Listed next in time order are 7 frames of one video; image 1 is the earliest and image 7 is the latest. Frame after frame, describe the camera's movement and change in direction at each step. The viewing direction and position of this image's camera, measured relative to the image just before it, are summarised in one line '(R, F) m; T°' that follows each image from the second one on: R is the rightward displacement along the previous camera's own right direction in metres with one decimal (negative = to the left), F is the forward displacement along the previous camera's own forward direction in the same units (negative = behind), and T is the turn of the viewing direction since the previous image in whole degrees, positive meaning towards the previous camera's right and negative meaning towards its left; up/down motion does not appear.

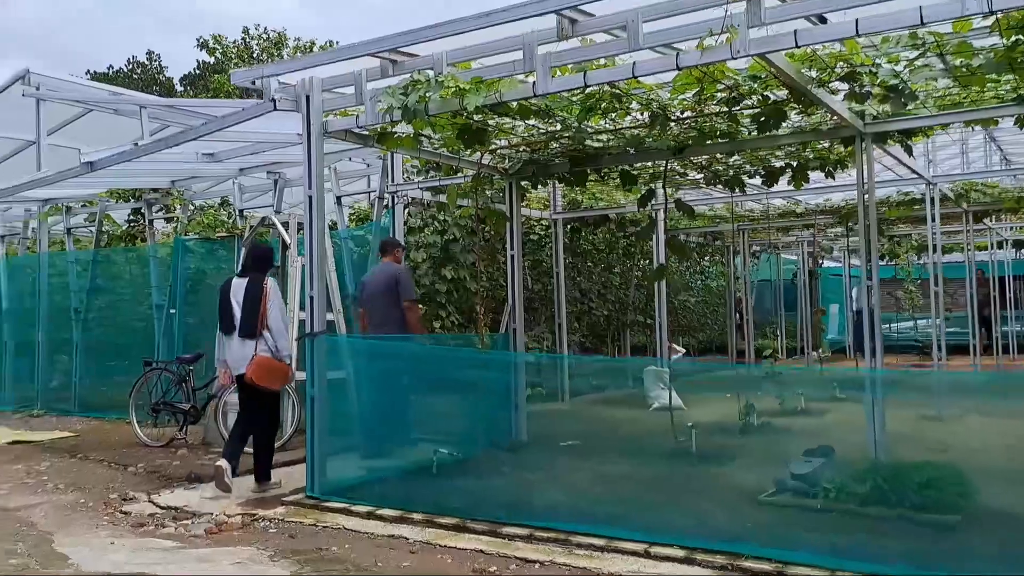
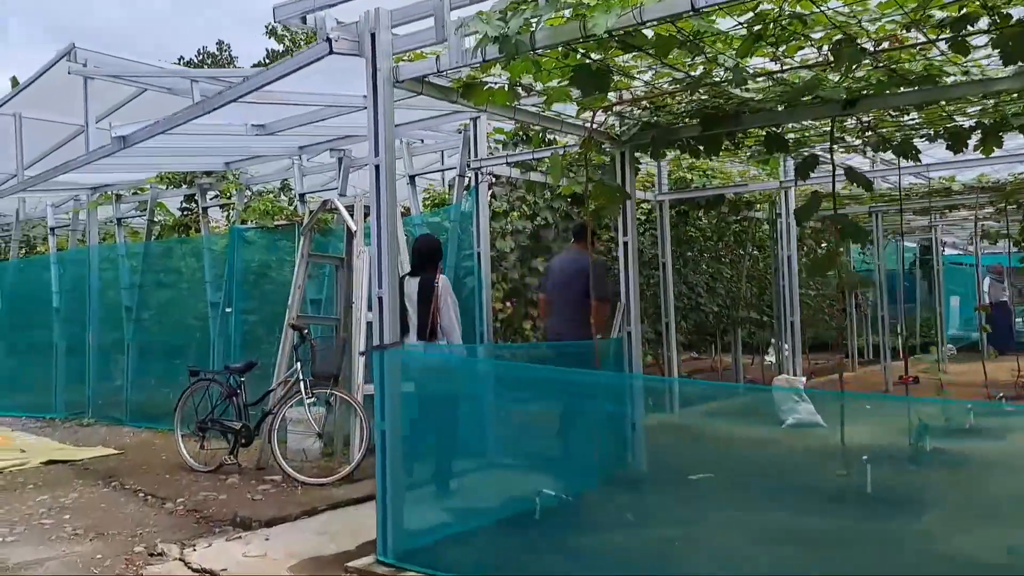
(-0.3, +1.2) m; -5°
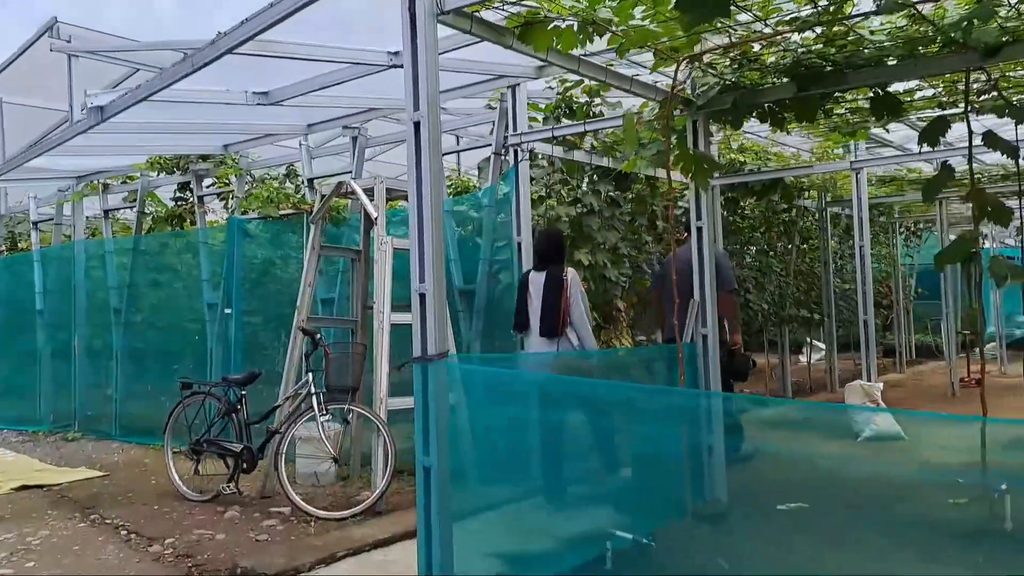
(-0.3, +0.9) m; 0°
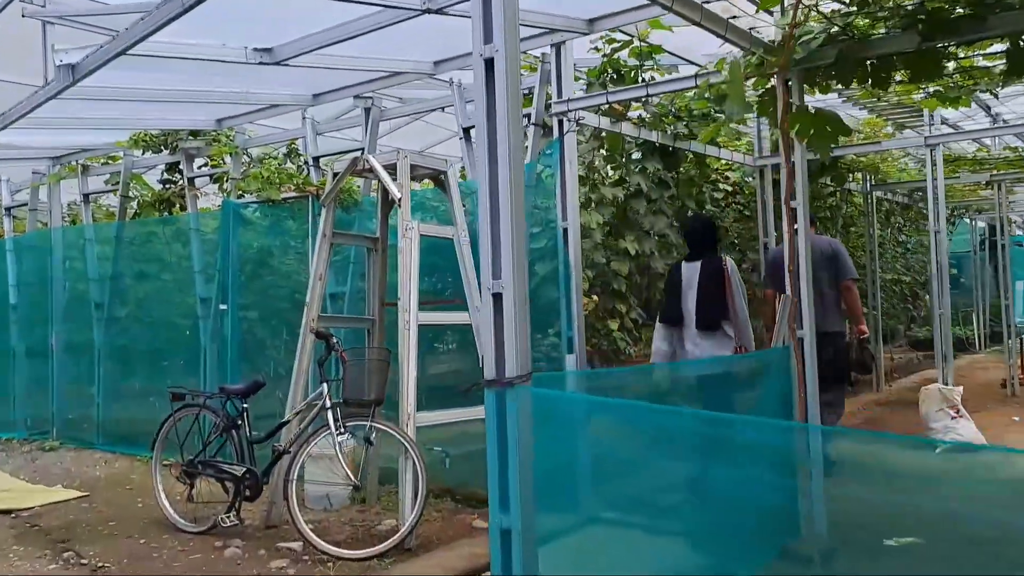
(-0.3, +0.7) m; +1°
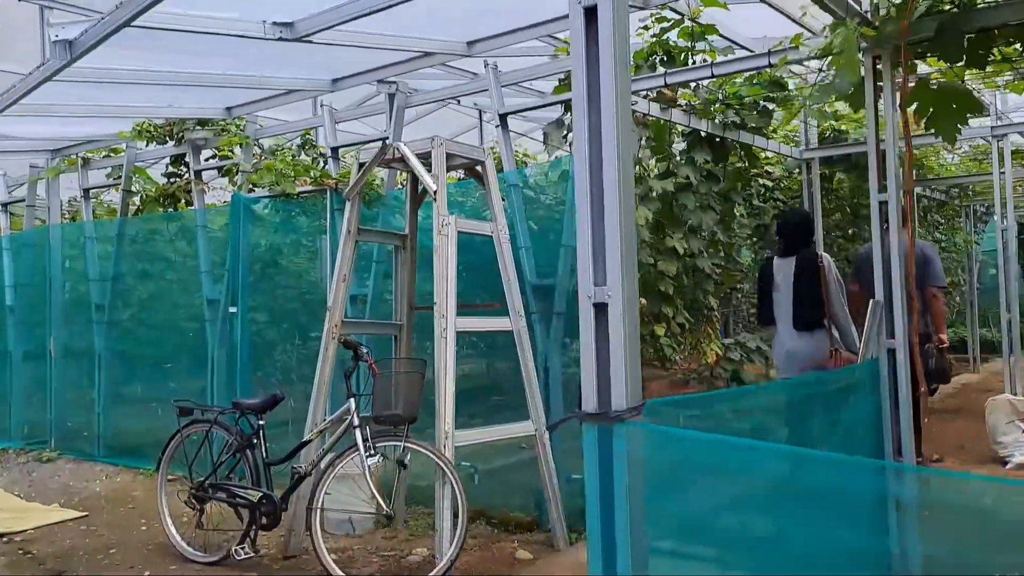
(-0.2, +0.4) m; 0°
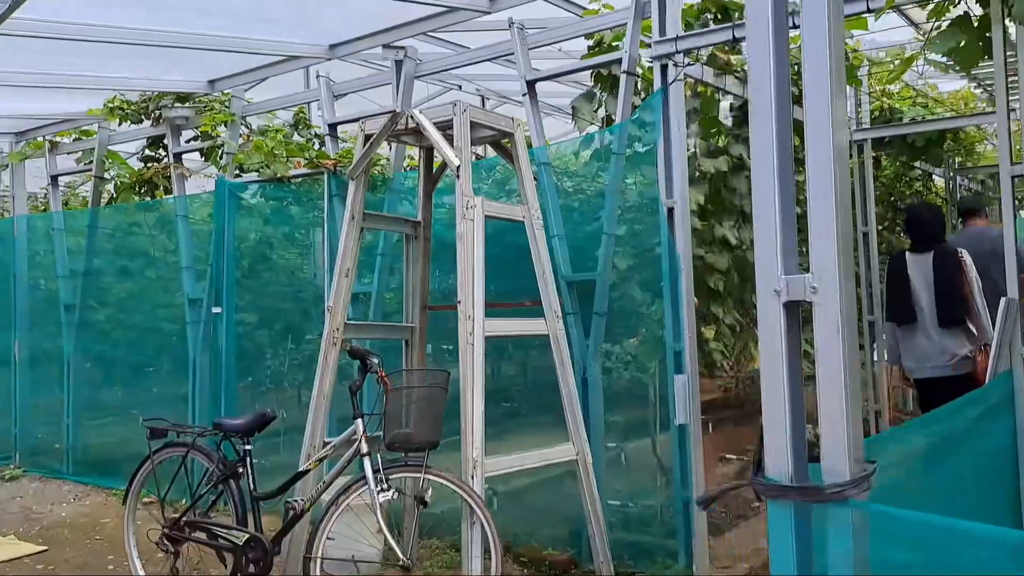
(-0.2, +0.6) m; +1°
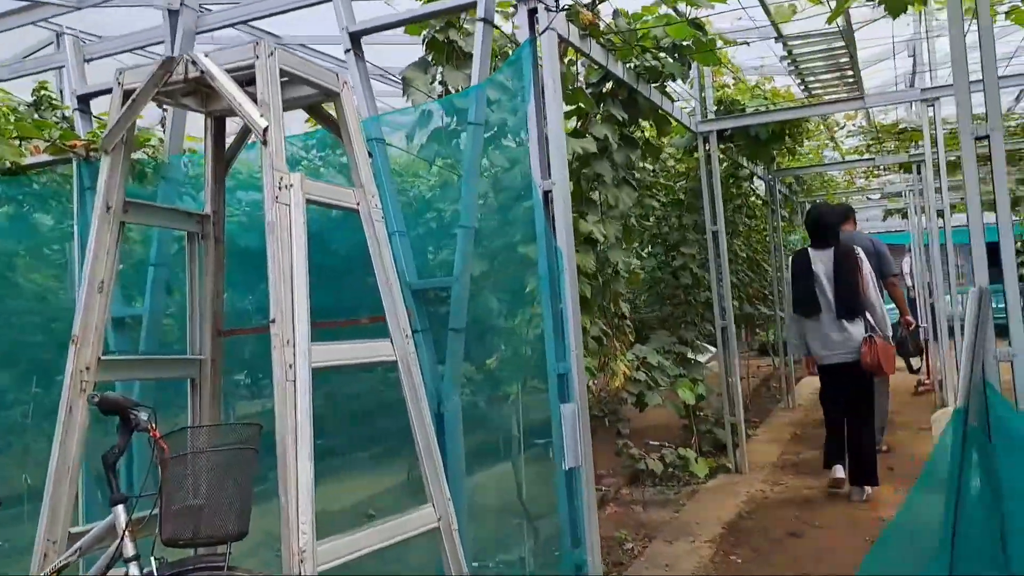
(-0.1, +0.8) m; +13°
